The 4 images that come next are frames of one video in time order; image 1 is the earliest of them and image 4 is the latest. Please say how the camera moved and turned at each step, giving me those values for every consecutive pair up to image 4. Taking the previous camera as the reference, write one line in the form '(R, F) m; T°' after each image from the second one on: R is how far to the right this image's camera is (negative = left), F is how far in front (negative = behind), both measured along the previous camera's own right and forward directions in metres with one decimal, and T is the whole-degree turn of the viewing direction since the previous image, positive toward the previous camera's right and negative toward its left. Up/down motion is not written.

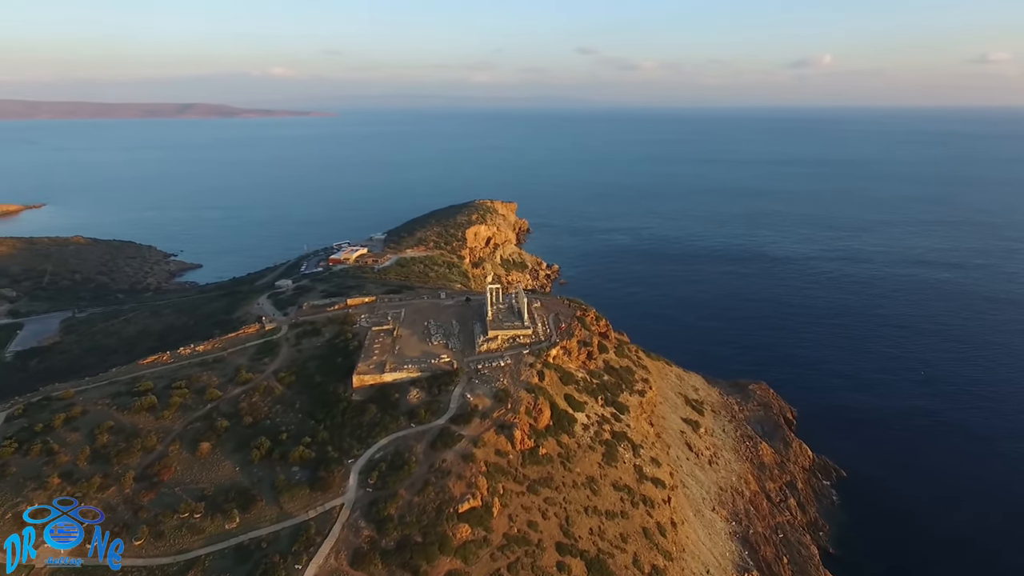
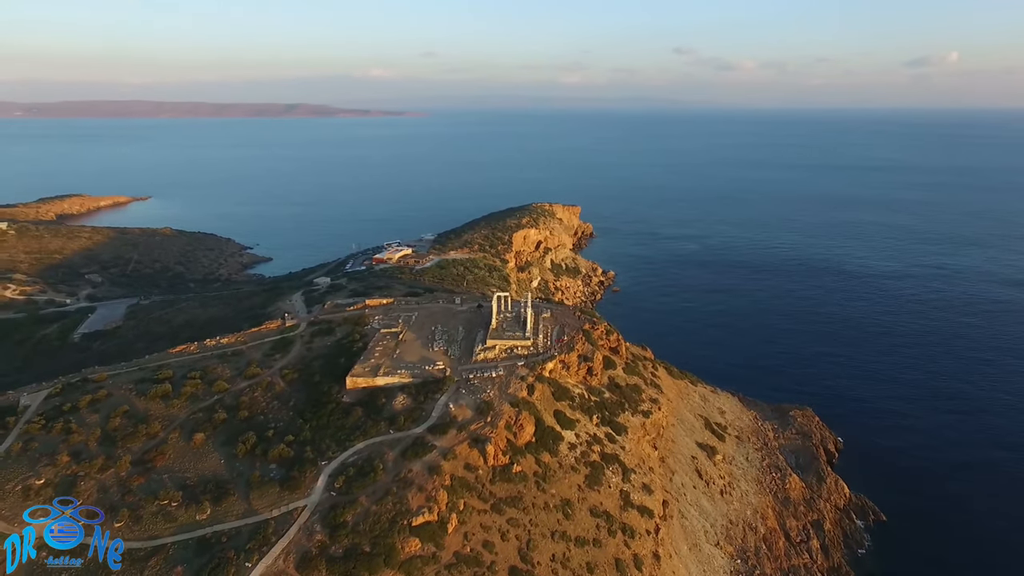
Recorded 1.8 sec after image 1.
(+5.2, +1.2) m; -8°
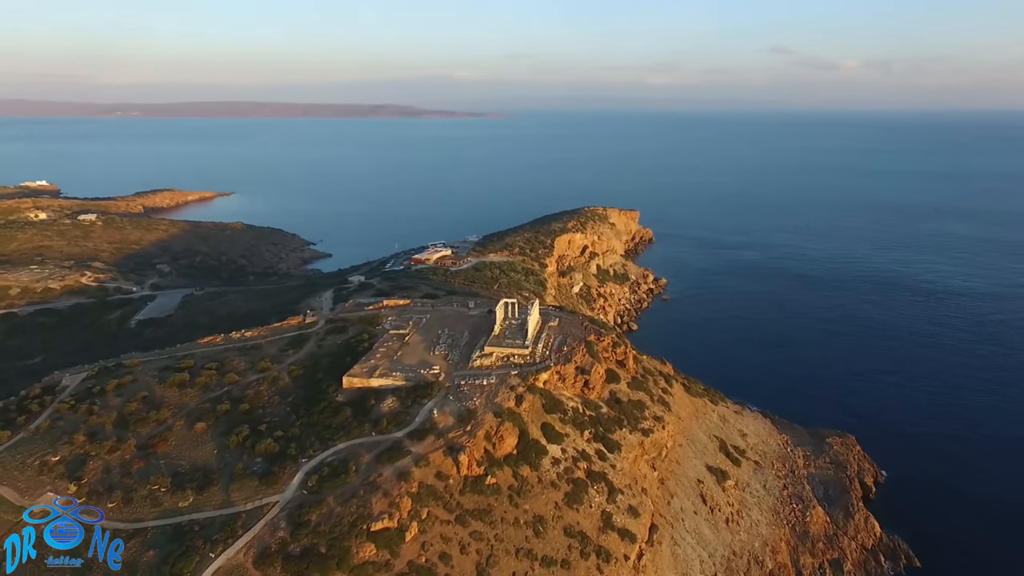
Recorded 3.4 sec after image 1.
(+4.7, +0.9) m; -7°
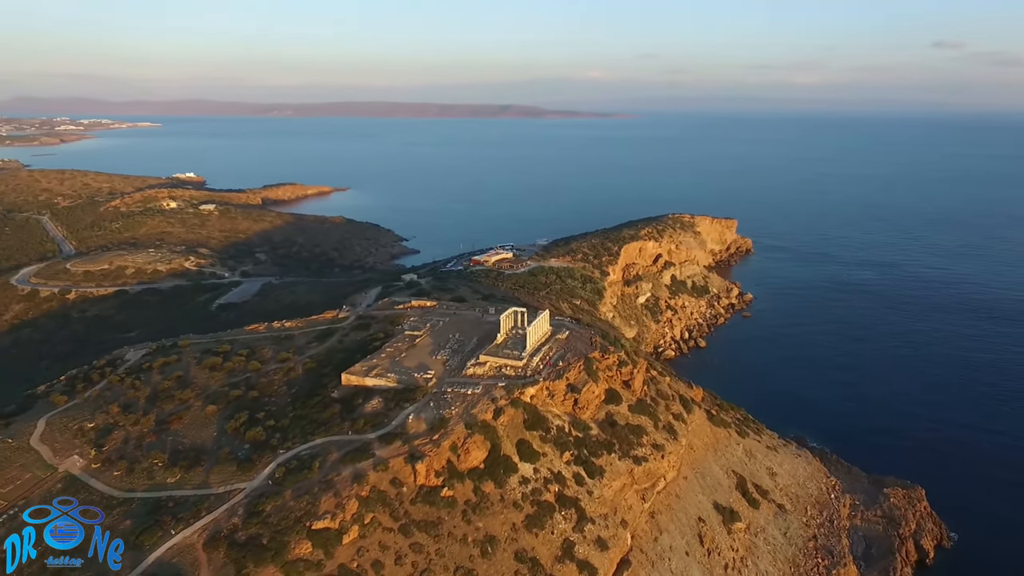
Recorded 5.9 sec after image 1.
(+7.2, +1.6) m; -11°
